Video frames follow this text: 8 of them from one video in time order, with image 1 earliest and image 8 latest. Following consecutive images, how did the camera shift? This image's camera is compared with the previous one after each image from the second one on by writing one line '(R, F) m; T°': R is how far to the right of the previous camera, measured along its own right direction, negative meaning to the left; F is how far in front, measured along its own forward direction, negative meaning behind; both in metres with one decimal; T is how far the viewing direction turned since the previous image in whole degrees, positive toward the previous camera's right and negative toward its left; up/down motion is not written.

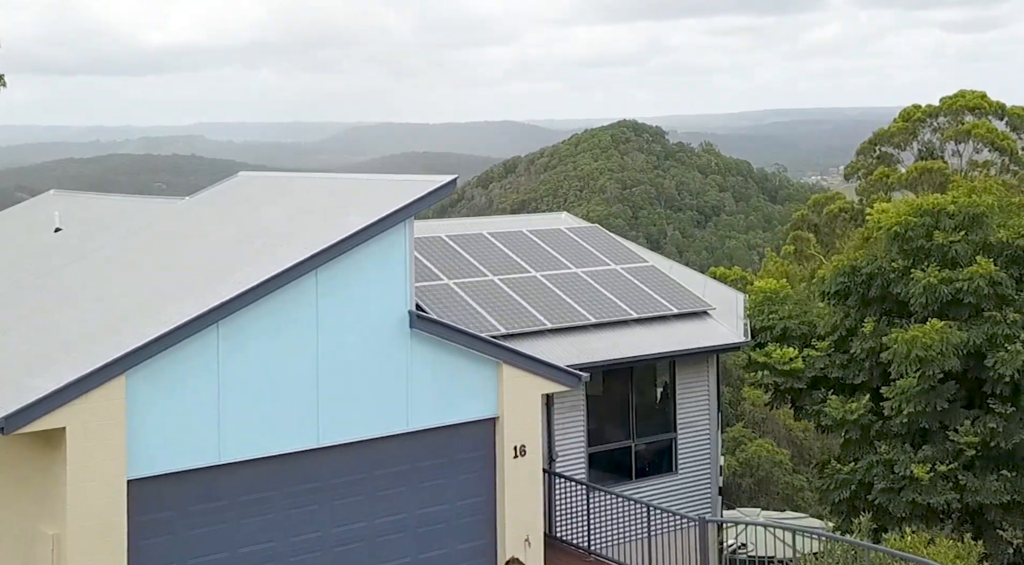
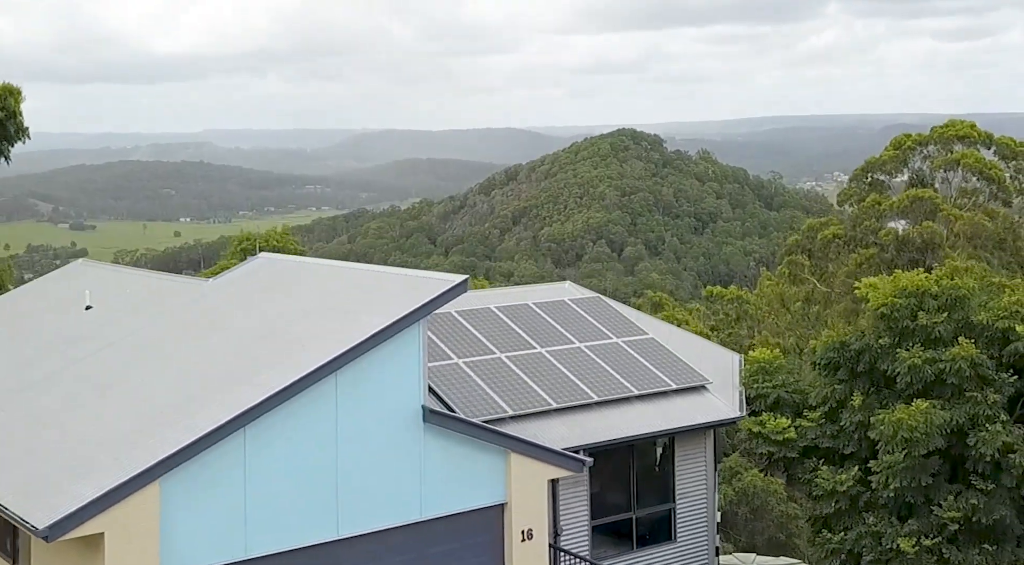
(-0.3, -0.9) m; 0°
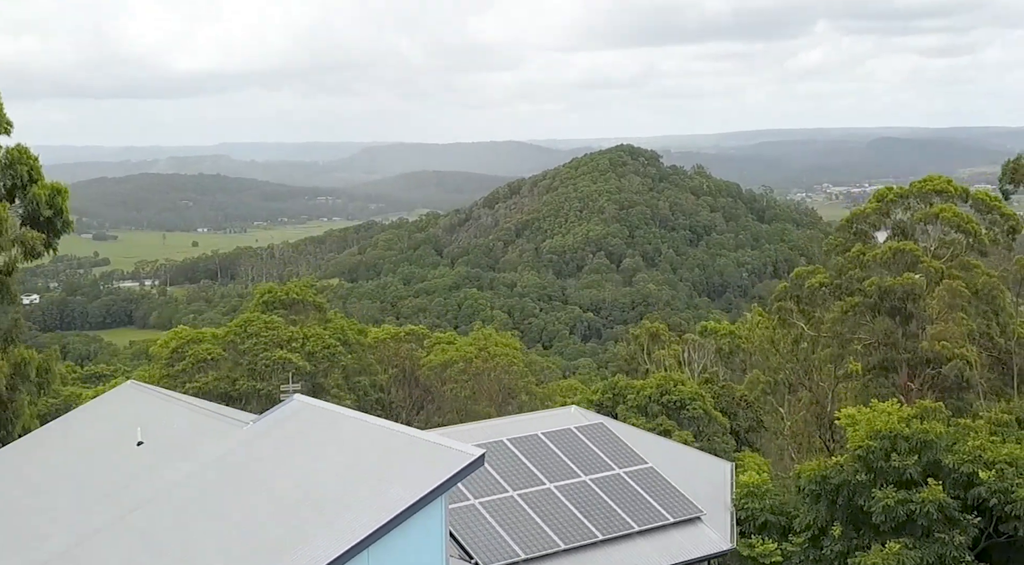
(-1.0, -2.0) m; +1°
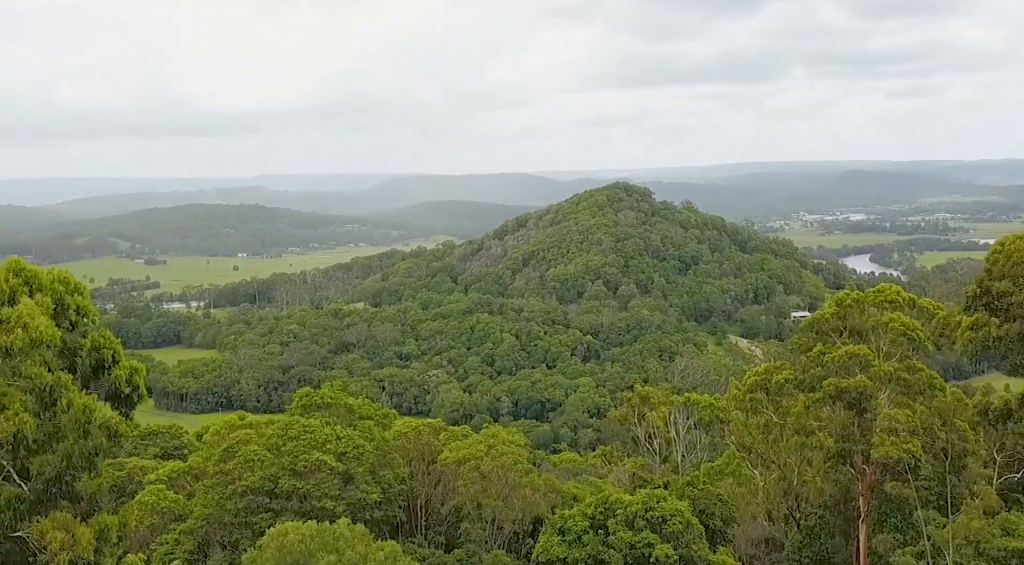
(-2.4, -4.9) m; +2°
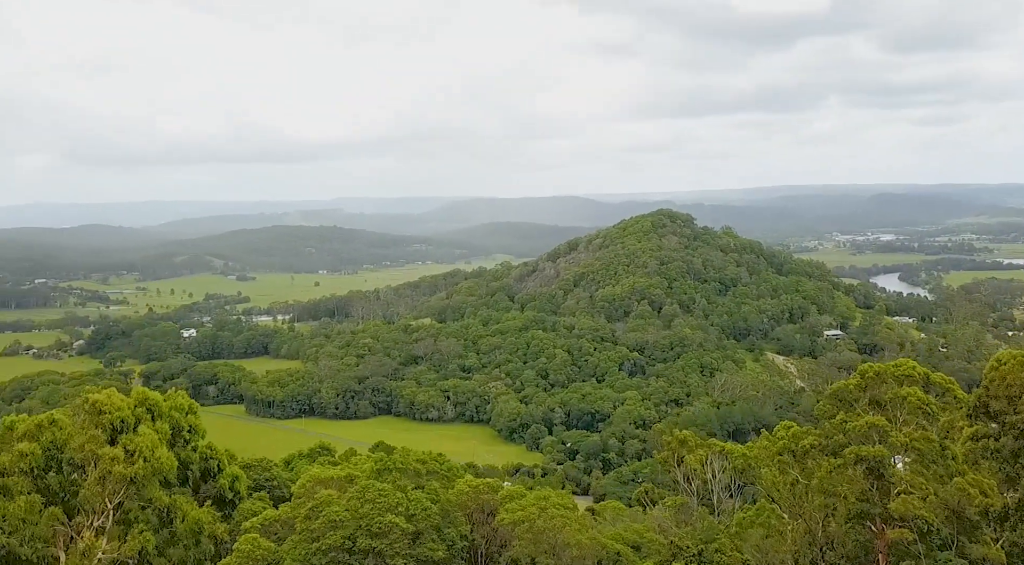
(-2.3, -4.5) m; -1°
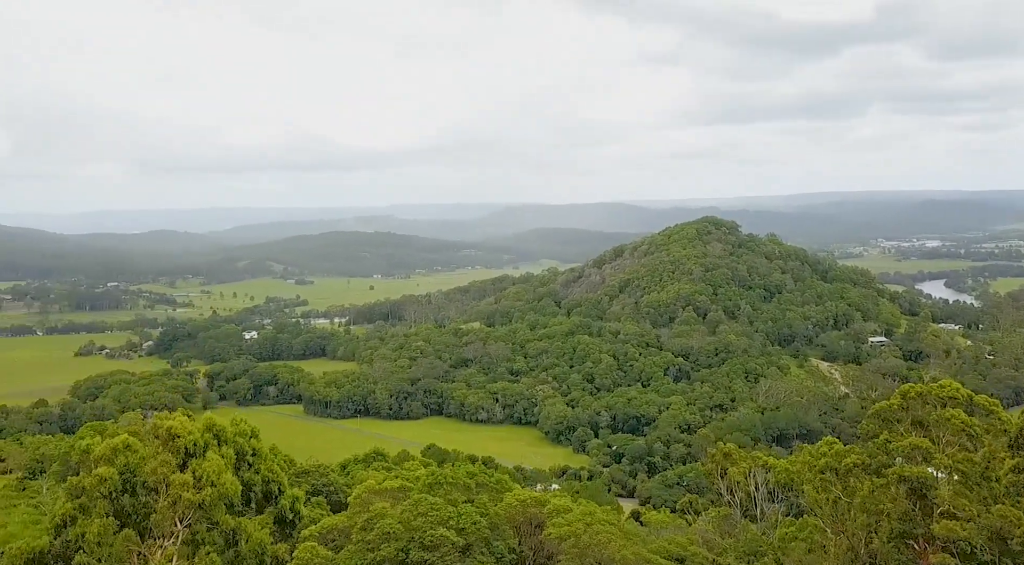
(-0.7, -1.5) m; -2°
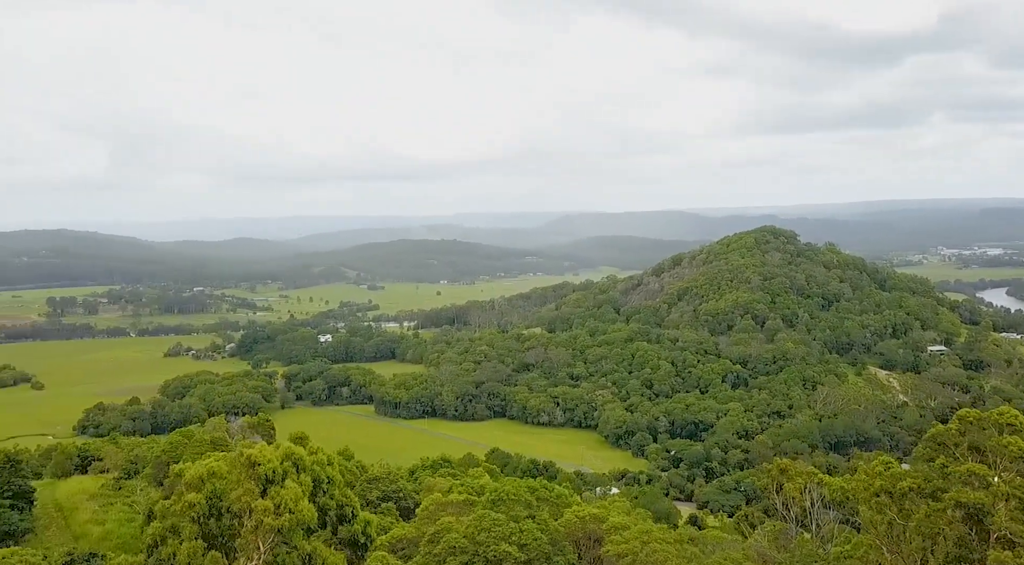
(-0.7, -2.0) m; -3°
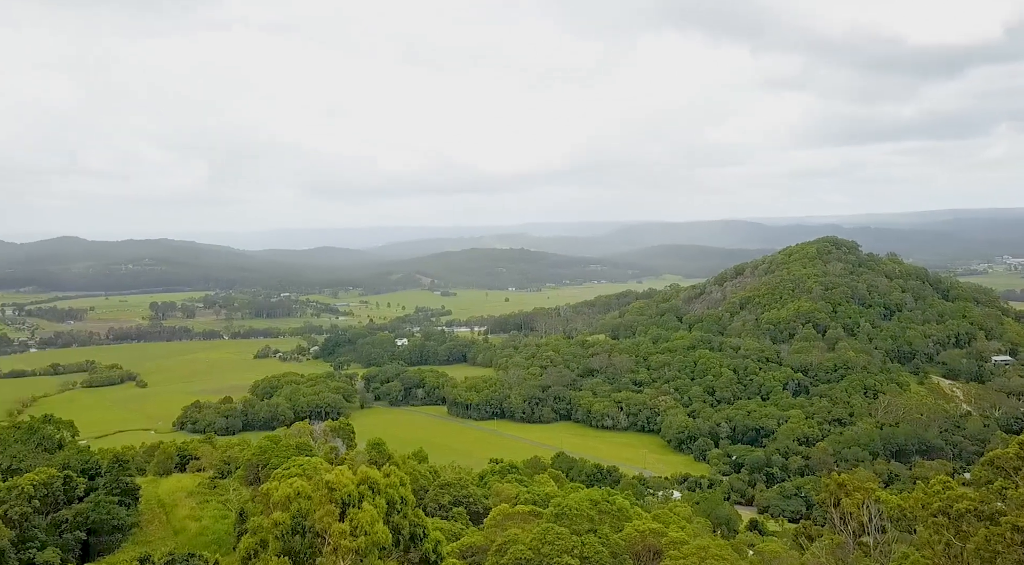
(-0.7, -2.6) m; -4°
